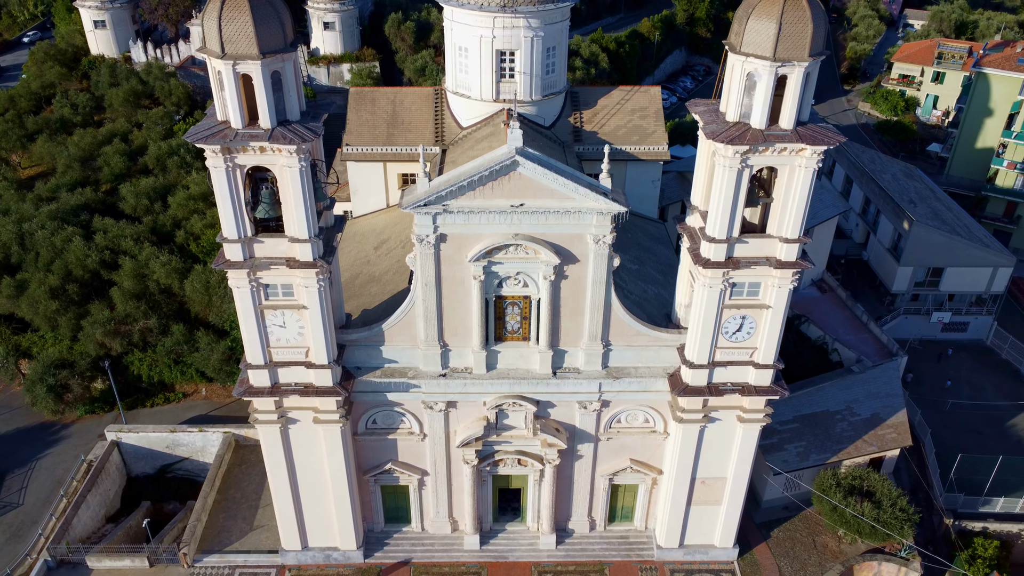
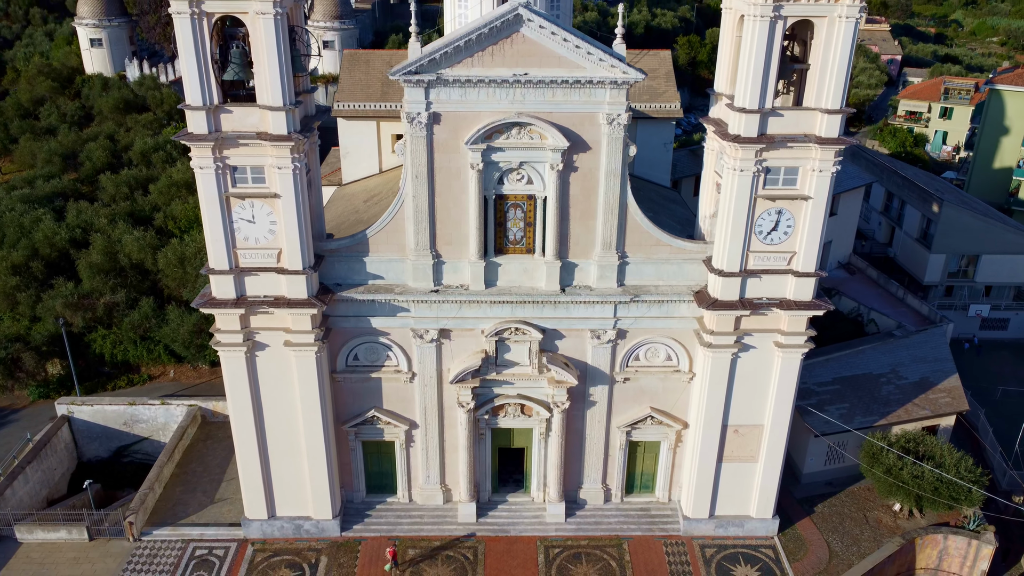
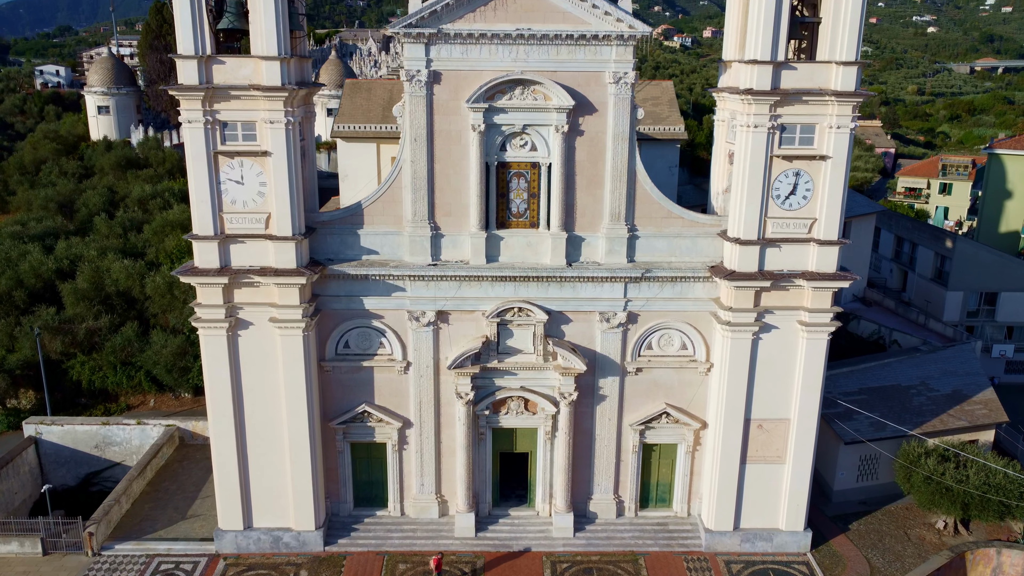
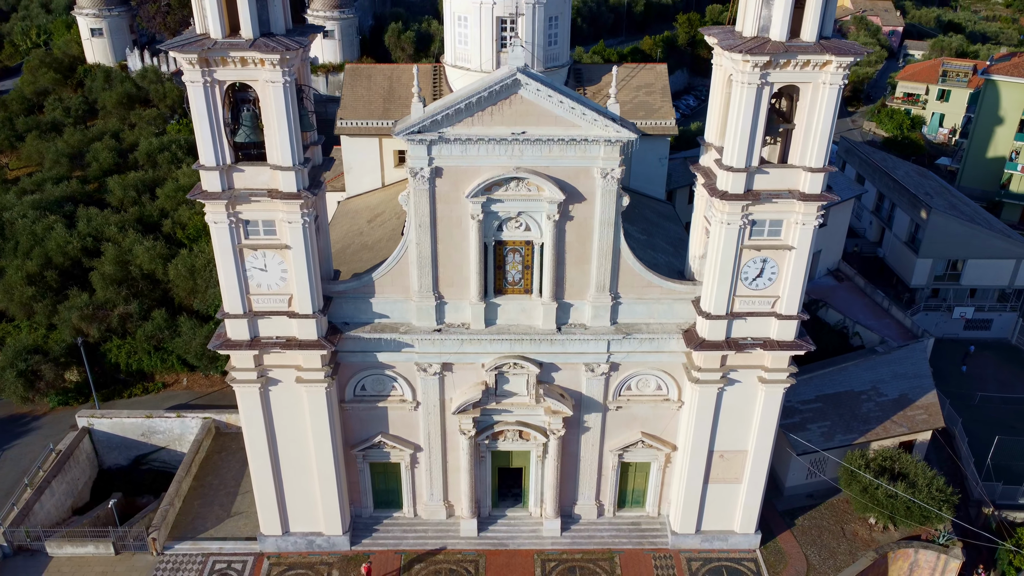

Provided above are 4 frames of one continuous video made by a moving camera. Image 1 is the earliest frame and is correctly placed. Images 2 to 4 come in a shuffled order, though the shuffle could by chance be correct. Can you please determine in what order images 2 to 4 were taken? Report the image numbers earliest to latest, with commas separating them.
4, 2, 3
